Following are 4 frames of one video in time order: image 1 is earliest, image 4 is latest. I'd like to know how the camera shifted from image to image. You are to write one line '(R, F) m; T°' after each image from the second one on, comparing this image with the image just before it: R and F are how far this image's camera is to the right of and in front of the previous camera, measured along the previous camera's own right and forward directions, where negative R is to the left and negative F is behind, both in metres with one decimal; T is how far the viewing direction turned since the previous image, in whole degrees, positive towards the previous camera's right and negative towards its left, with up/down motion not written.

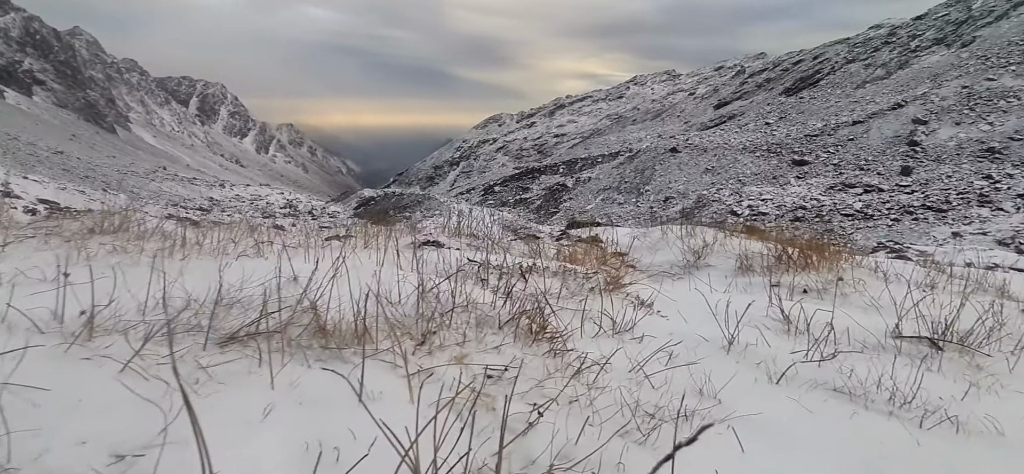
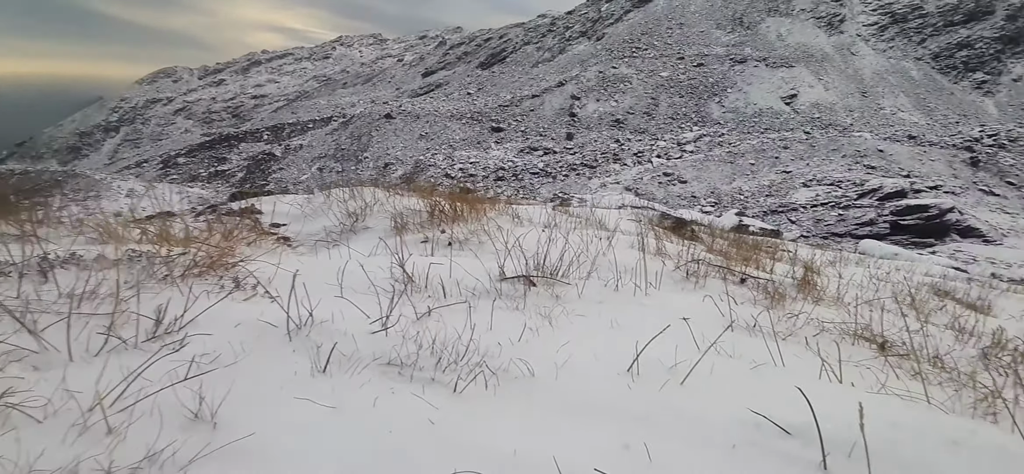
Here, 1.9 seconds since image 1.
(+0.8, +0.3) m; +32°
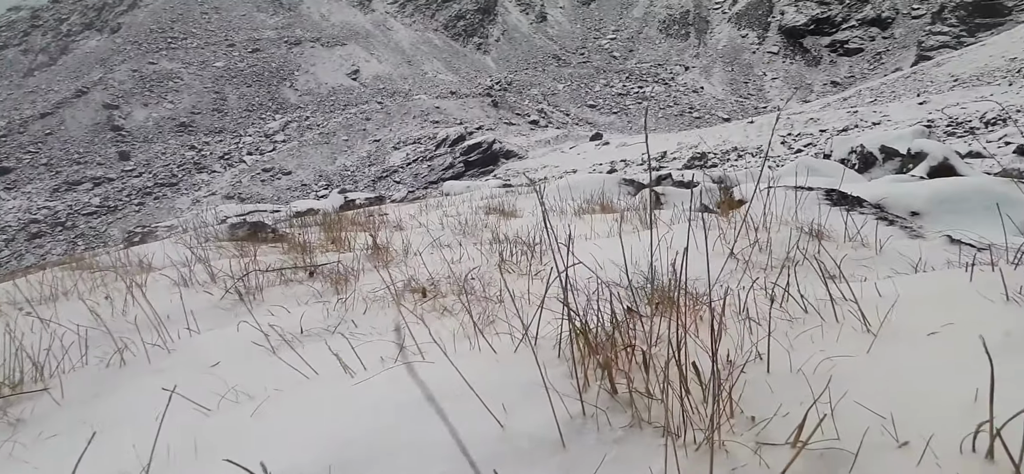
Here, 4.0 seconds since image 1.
(+0.6, +0.1) m; +41°
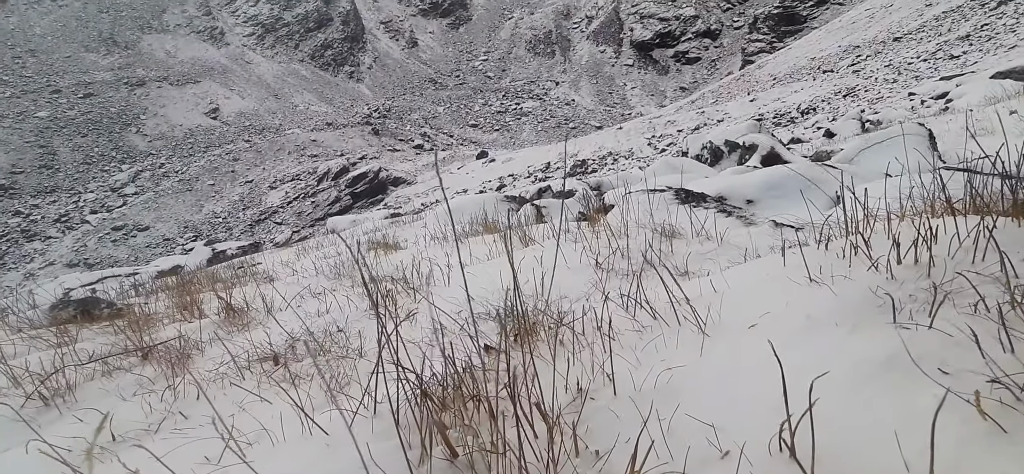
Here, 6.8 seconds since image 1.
(+0.2, +0.1) m; +12°
